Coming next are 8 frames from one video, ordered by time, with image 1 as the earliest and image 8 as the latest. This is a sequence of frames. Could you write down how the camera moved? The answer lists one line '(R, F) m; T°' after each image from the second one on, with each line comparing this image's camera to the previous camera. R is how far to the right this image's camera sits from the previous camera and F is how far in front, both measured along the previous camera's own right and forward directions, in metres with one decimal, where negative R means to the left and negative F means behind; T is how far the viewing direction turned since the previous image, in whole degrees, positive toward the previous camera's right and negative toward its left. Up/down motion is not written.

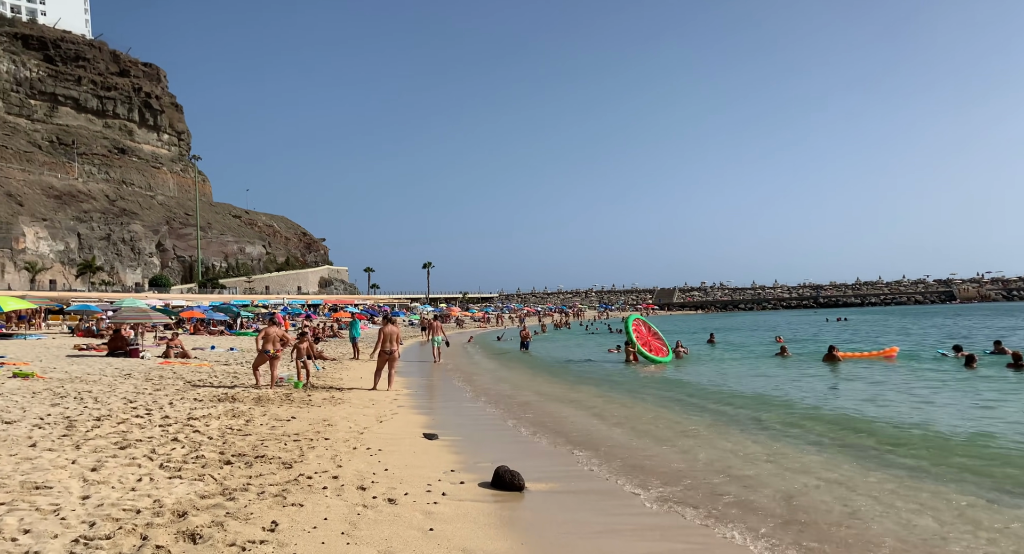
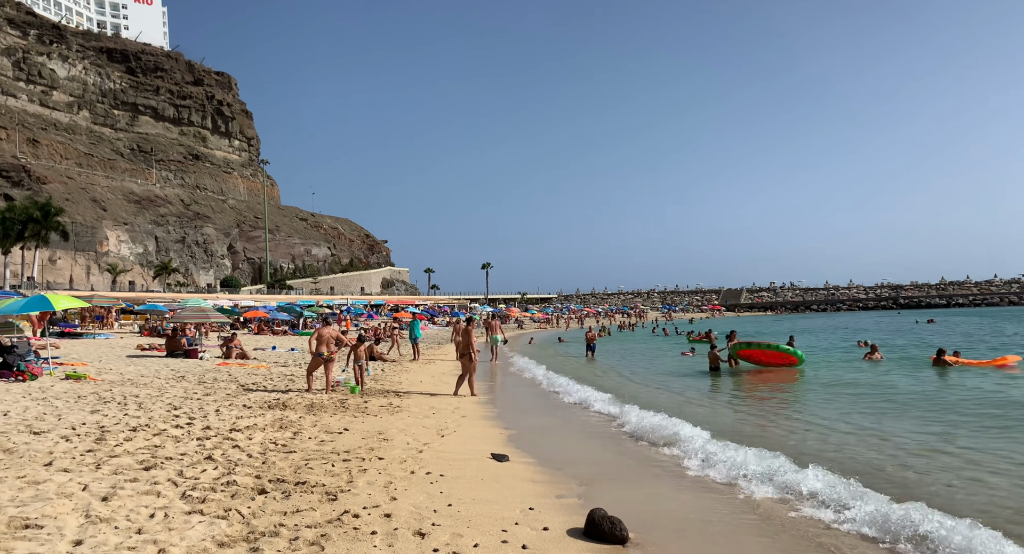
(-0.3, +1.3) m; -5°
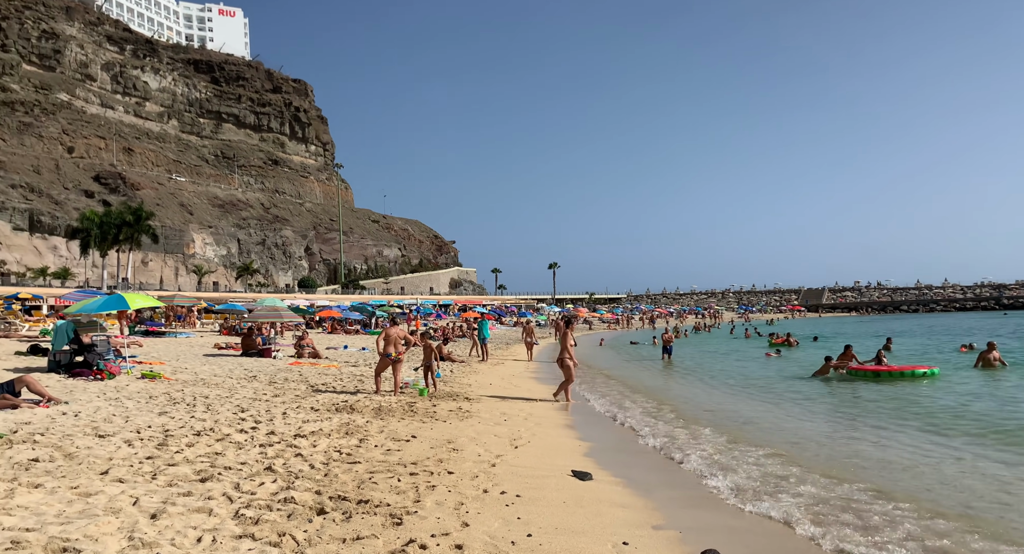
(-0.1, +0.7) m; -6°
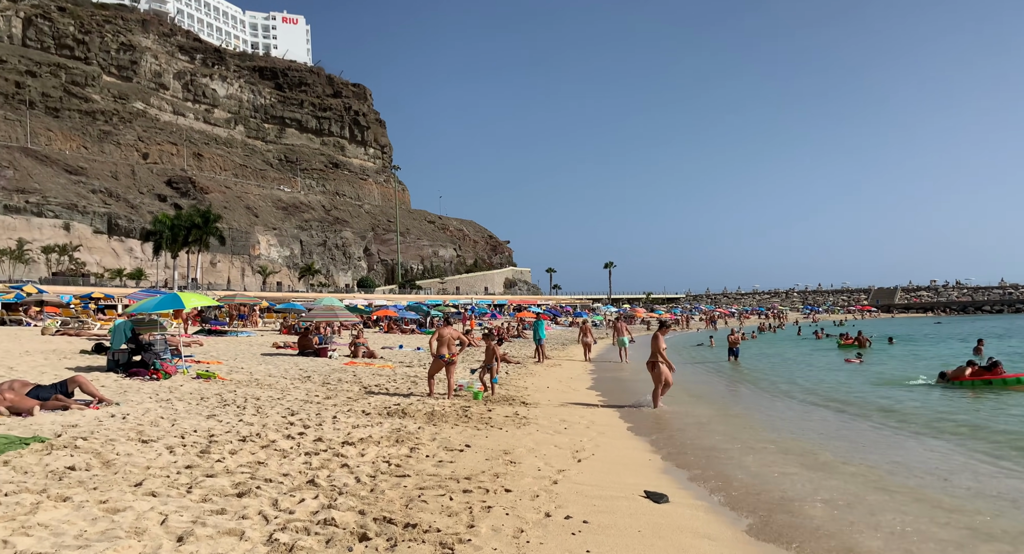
(-0.1, +0.7) m; -5°
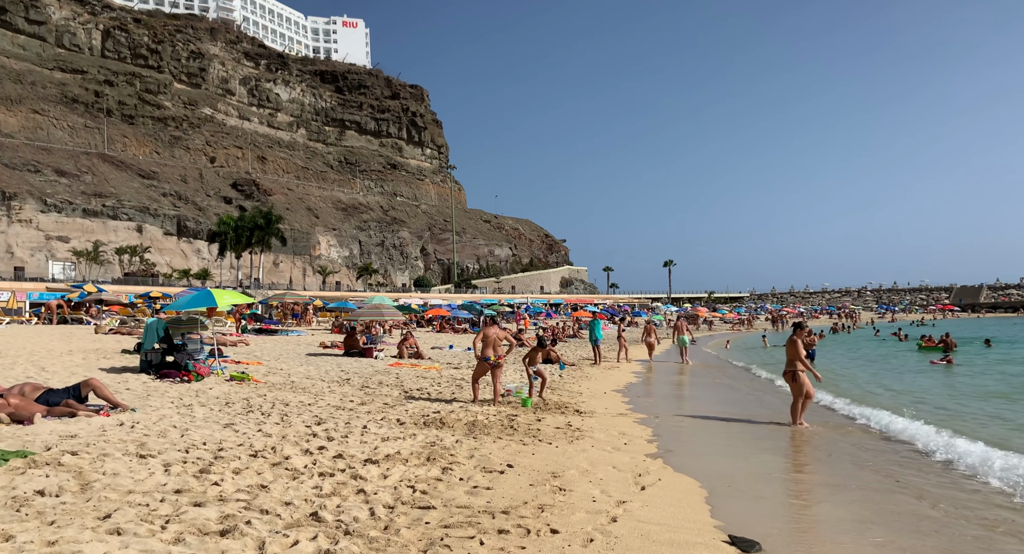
(+0.1, +1.2) m; -5°
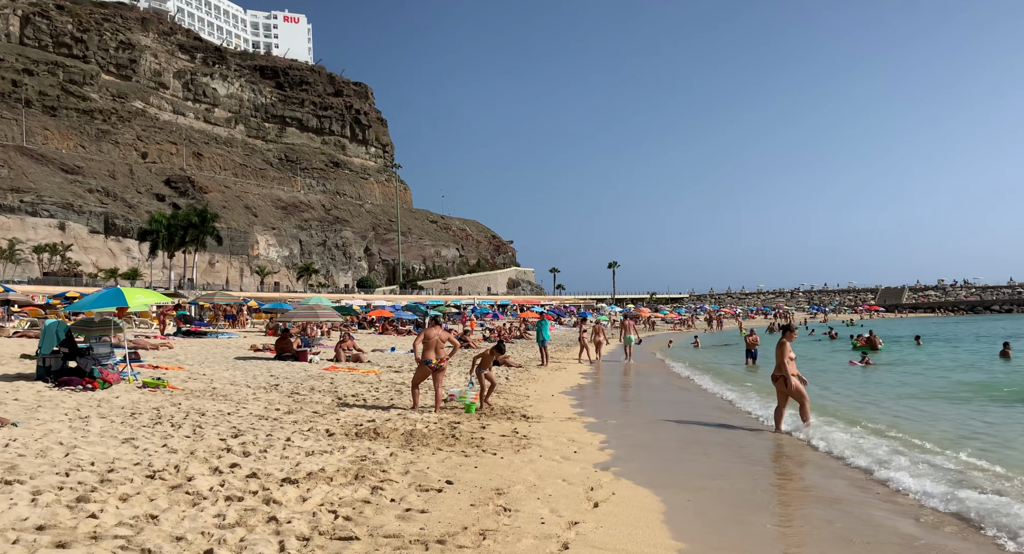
(0.0, +0.7) m; +5°
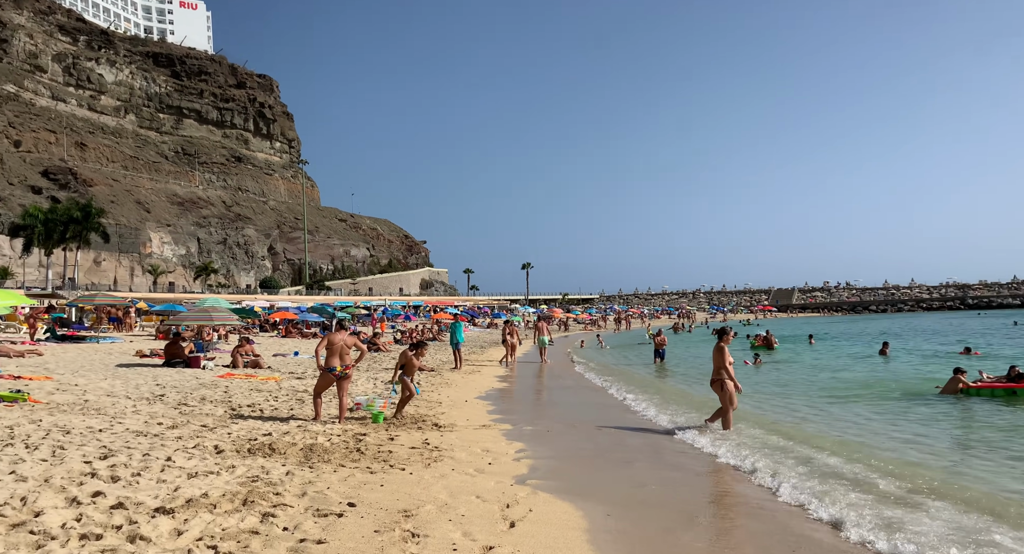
(0.0, +0.5) m; +7°
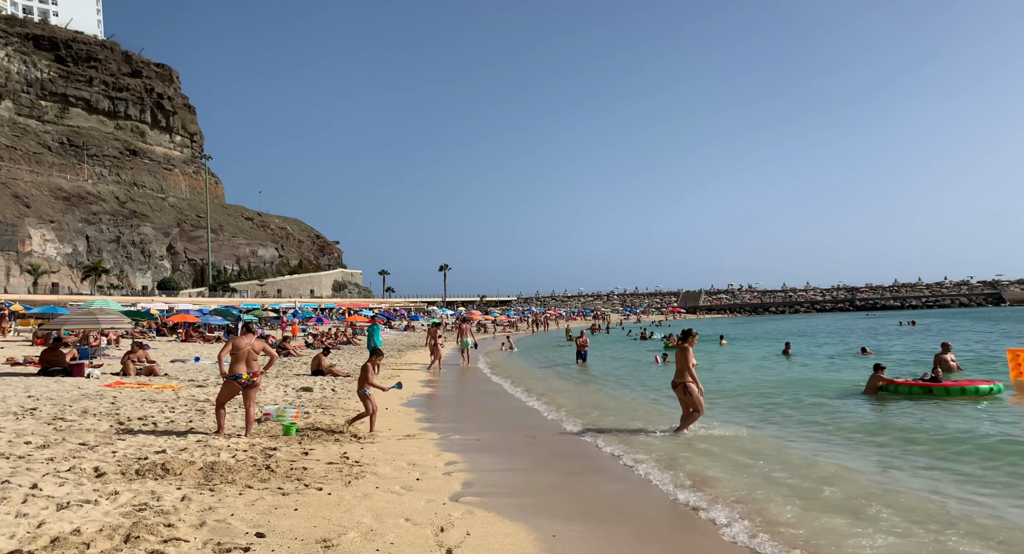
(-0.2, +0.6) m; +7°
